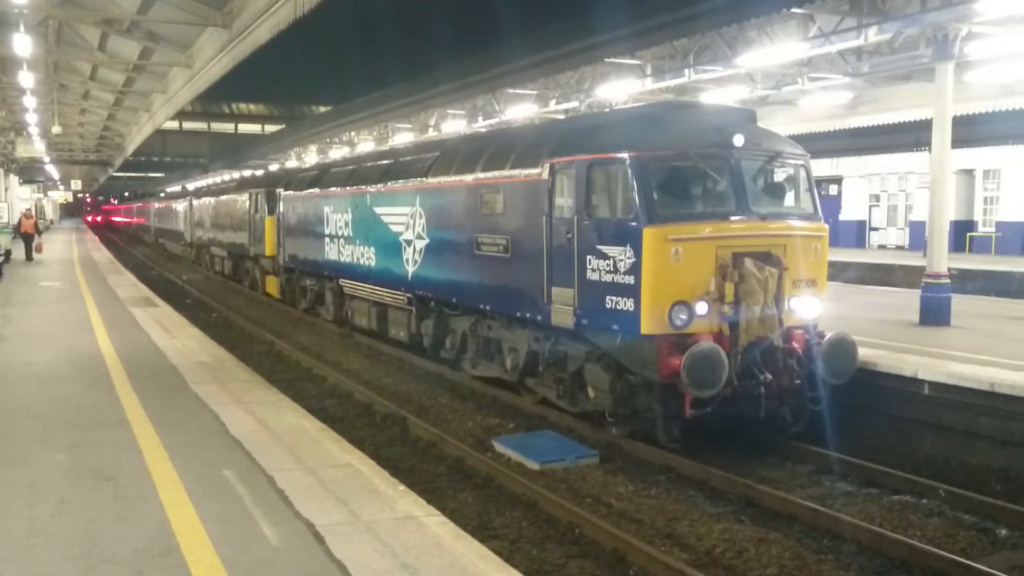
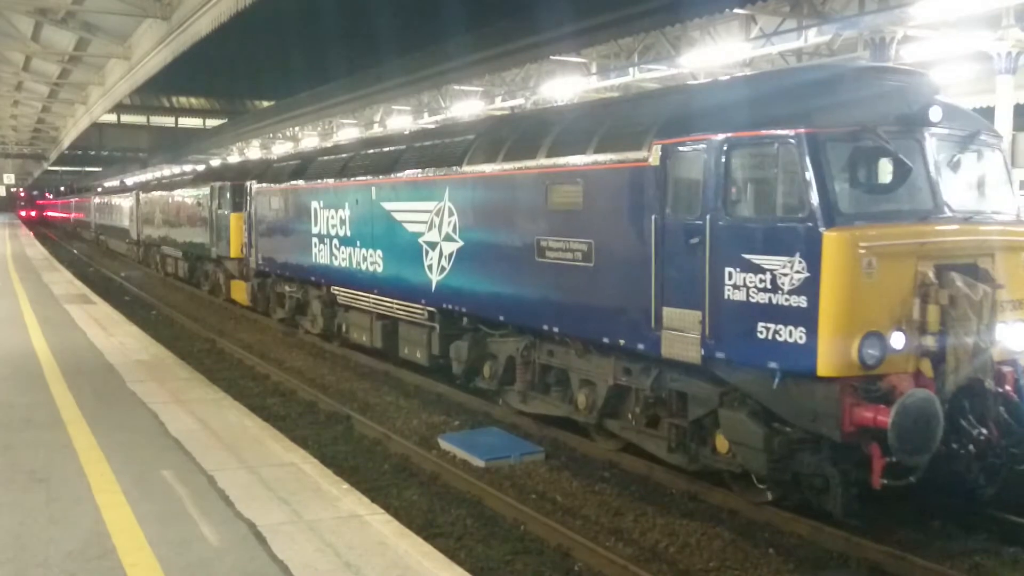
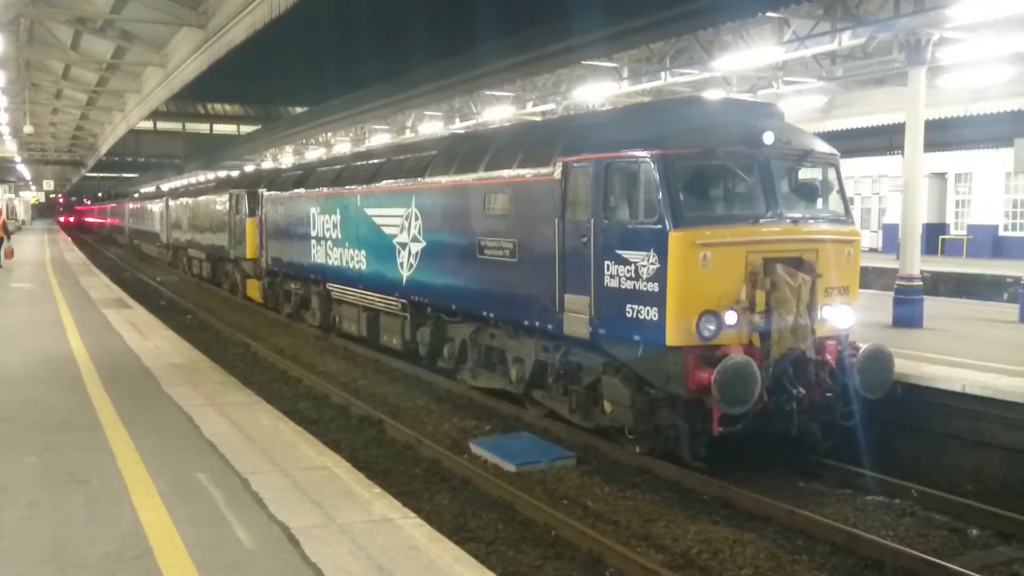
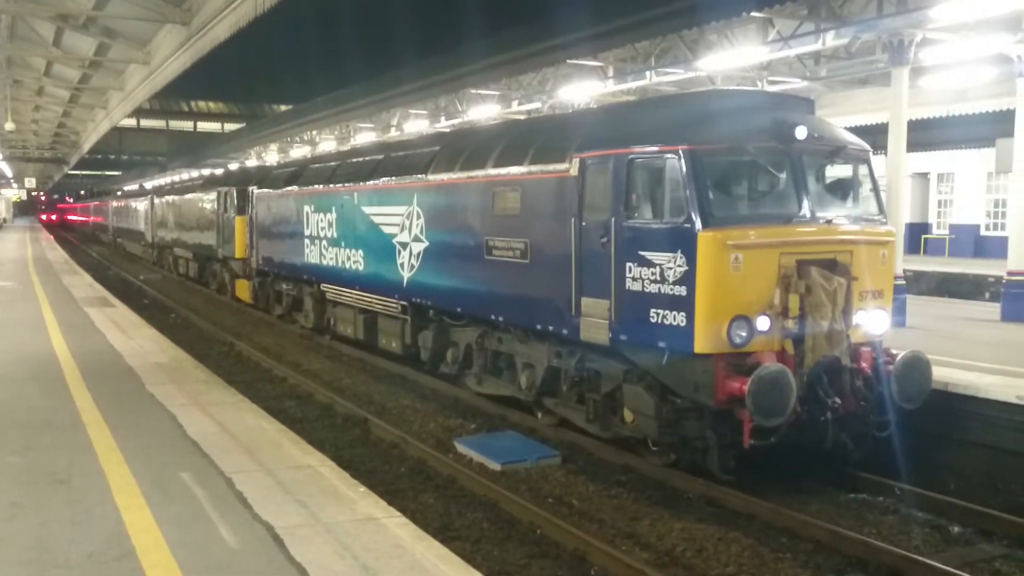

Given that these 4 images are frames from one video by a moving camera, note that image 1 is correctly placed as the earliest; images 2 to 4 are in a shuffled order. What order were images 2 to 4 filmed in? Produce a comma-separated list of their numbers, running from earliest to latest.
3, 4, 2
